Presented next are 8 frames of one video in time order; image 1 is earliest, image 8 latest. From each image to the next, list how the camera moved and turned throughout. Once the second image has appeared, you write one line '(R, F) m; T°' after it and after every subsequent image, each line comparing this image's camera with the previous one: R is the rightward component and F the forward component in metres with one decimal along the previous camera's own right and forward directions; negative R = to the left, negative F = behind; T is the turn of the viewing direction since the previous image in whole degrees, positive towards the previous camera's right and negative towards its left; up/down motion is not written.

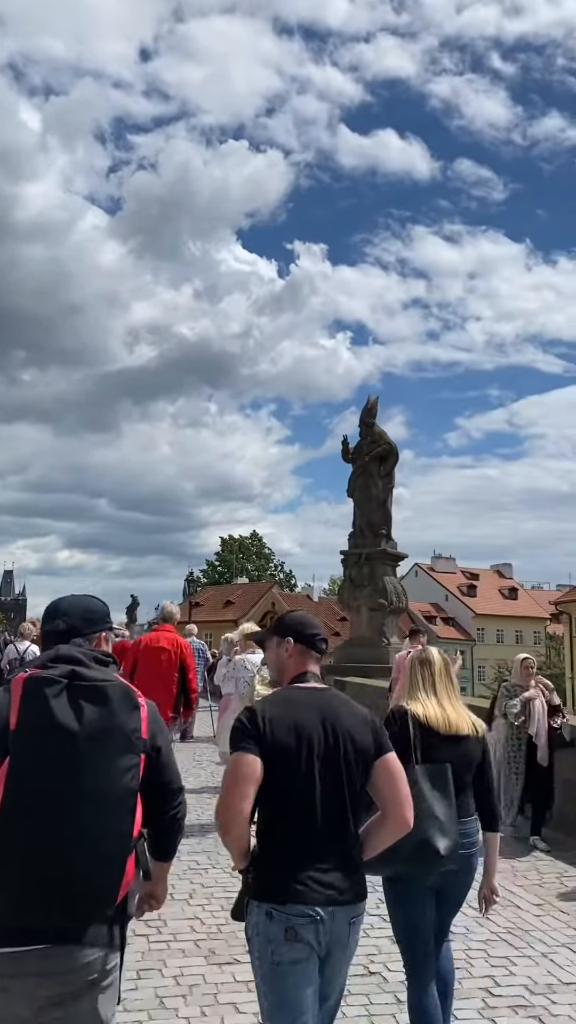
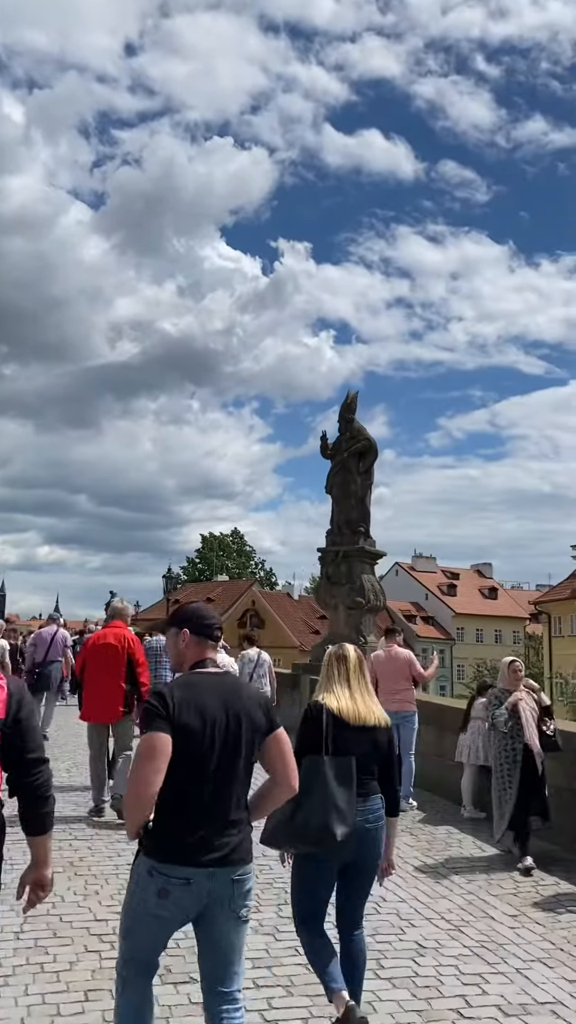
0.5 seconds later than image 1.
(+0.1, +0.1) m; +1°
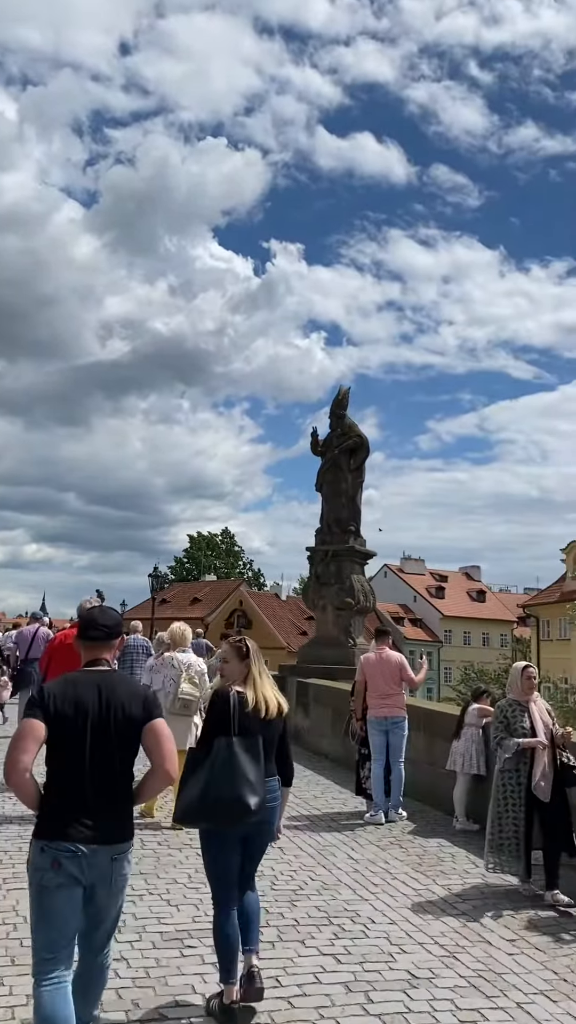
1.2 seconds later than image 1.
(0.0, +0.4) m; +1°
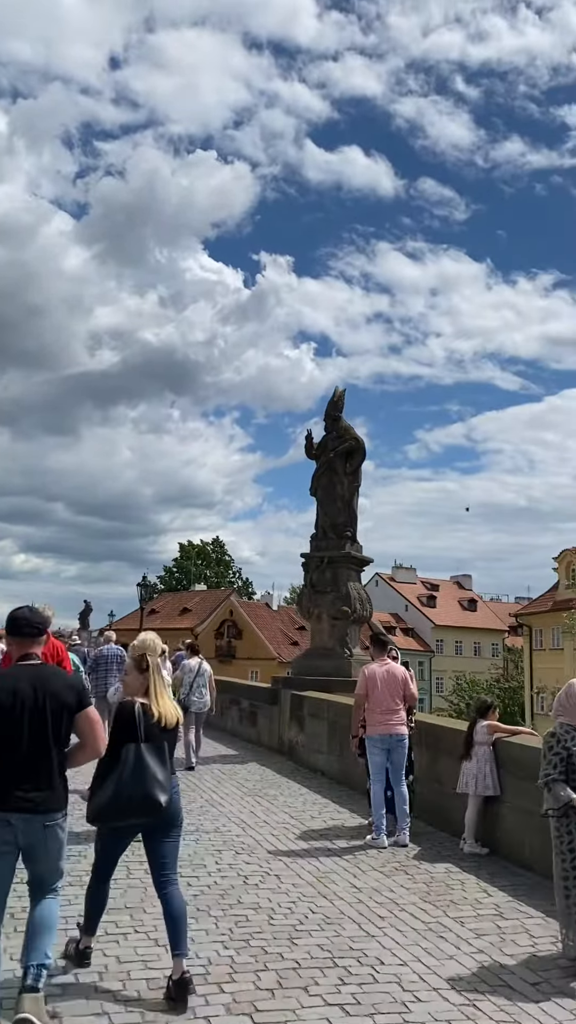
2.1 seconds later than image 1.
(0.0, +0.5) m; +1°
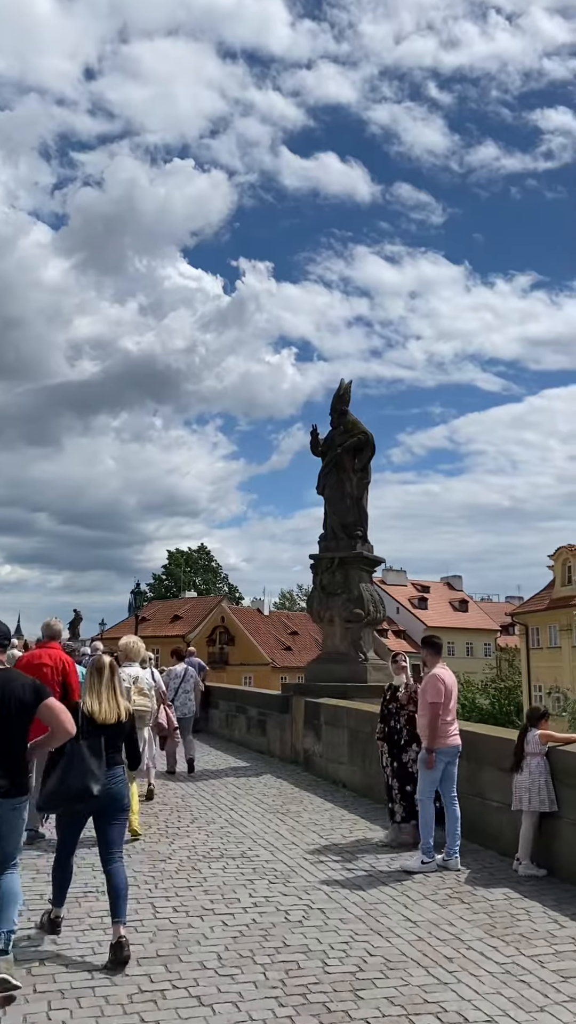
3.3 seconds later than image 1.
(-0.3, +0.6) m; +1°
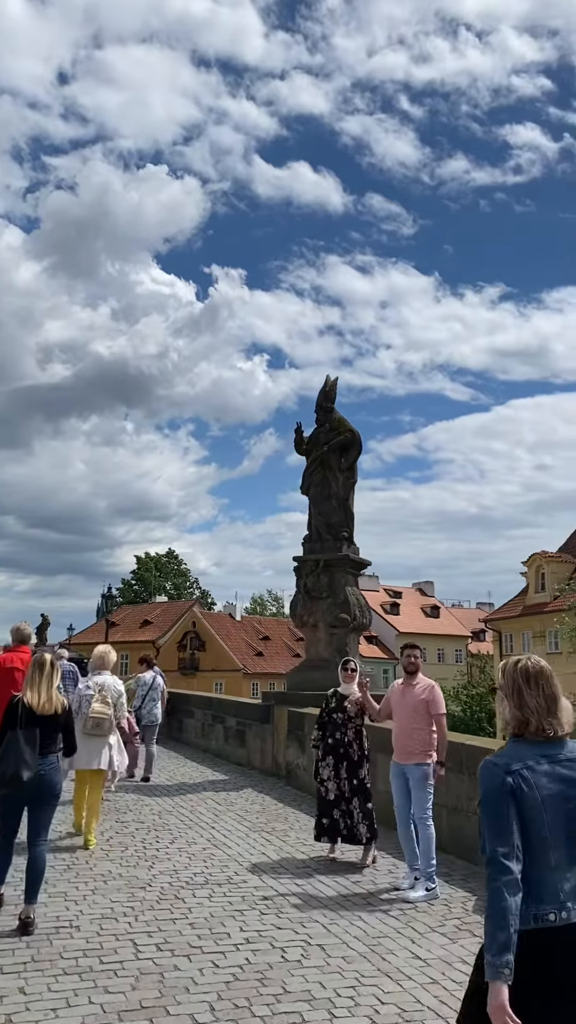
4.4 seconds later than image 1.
(-0.2, +0.5) m; +2°
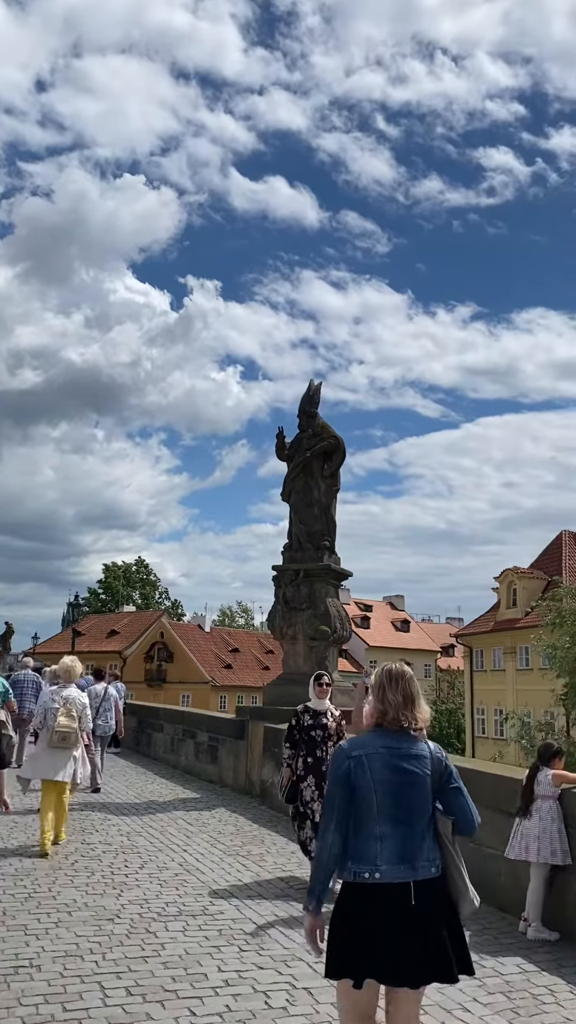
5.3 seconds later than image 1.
(-0.1, +0.4) m; +2°
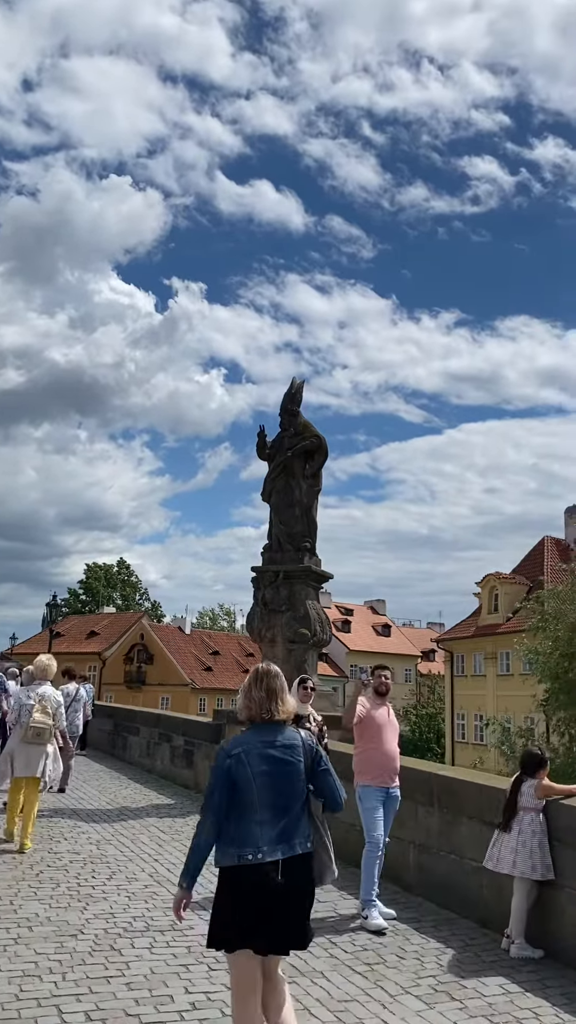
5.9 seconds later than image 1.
(0.0, +0.2) m; +1°
